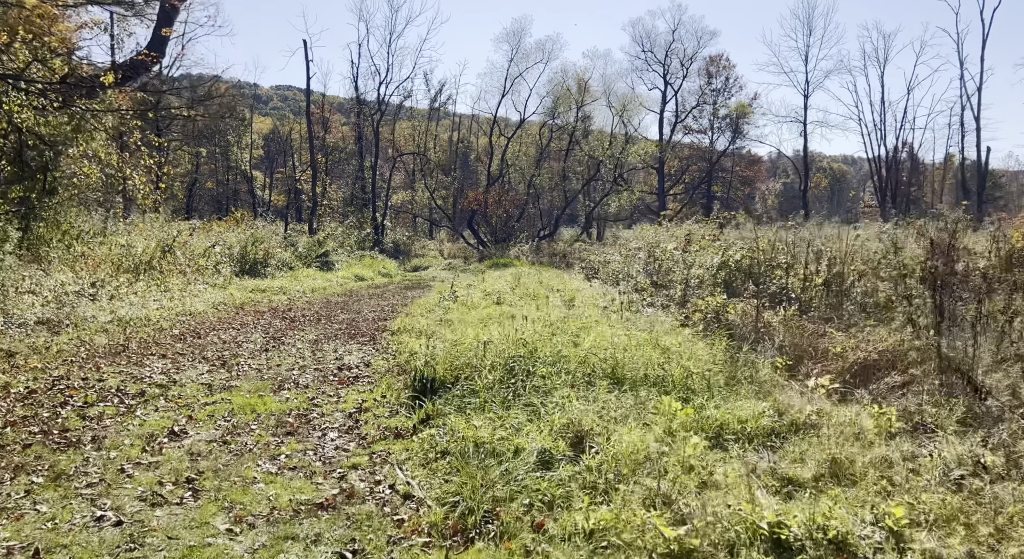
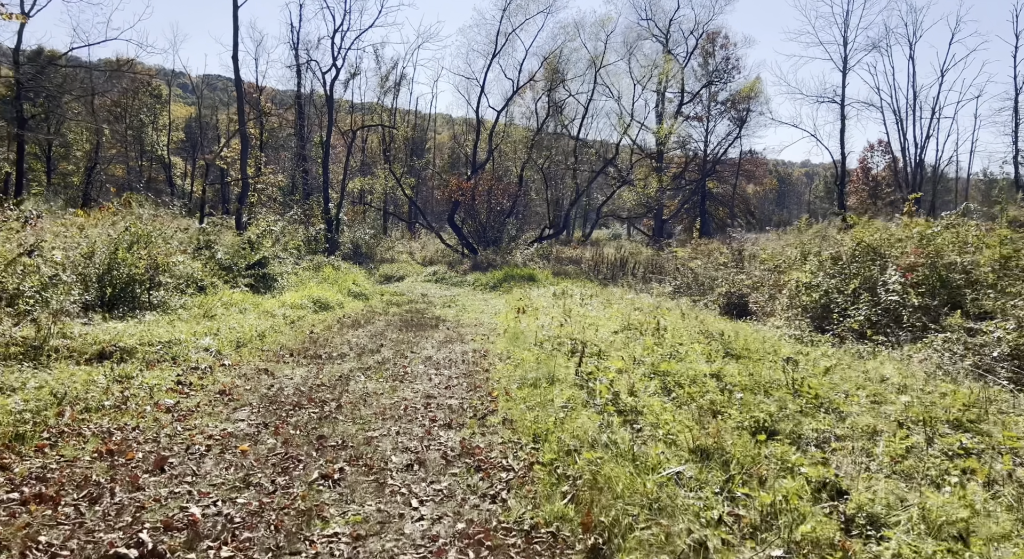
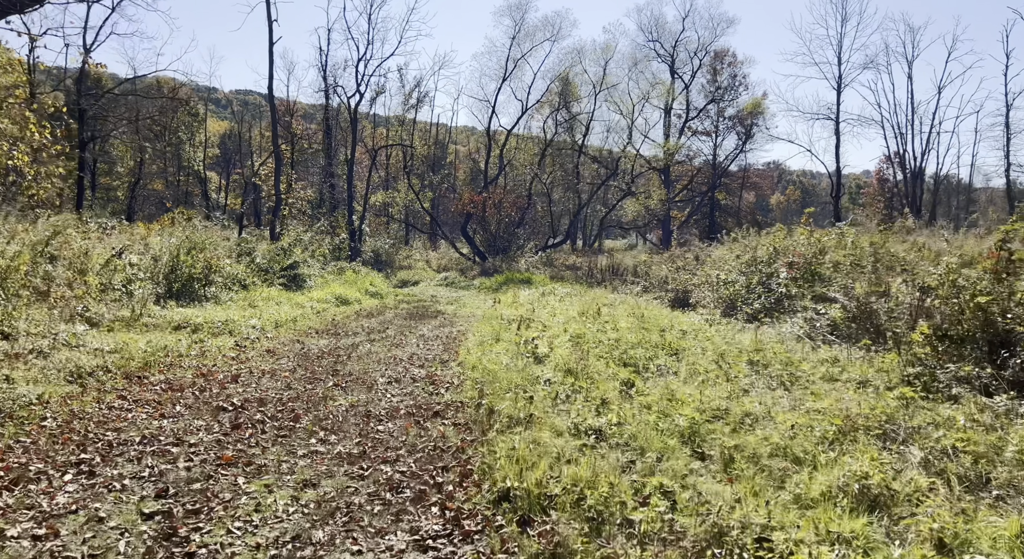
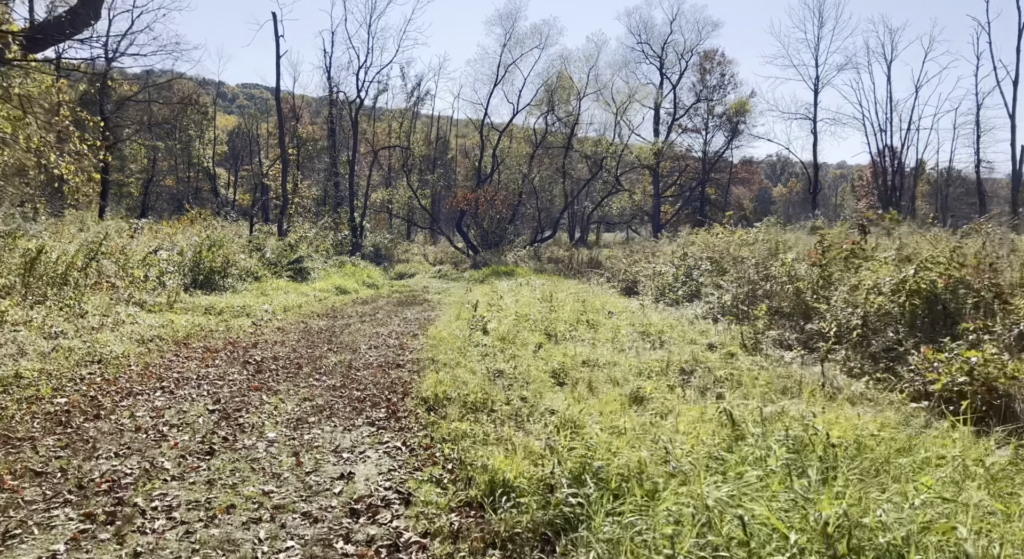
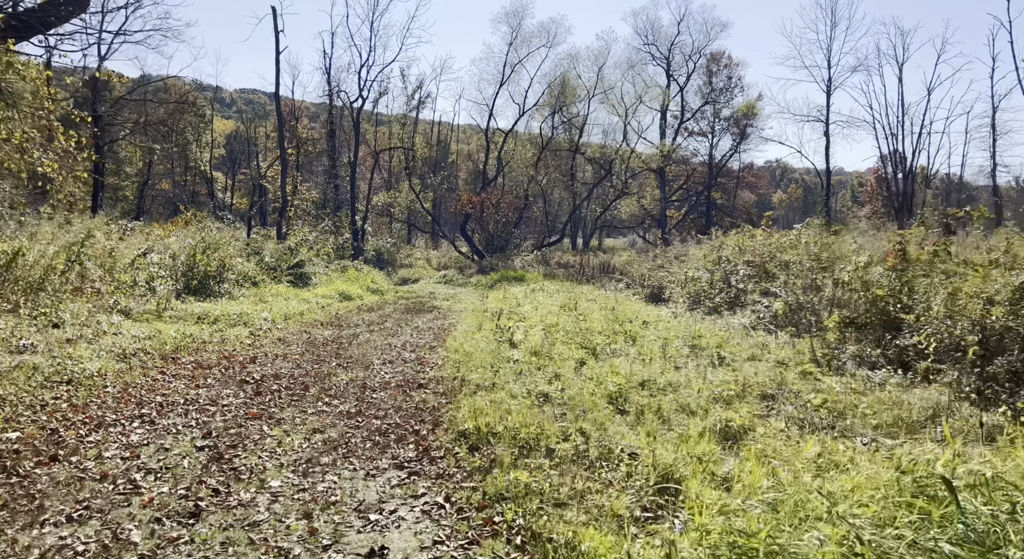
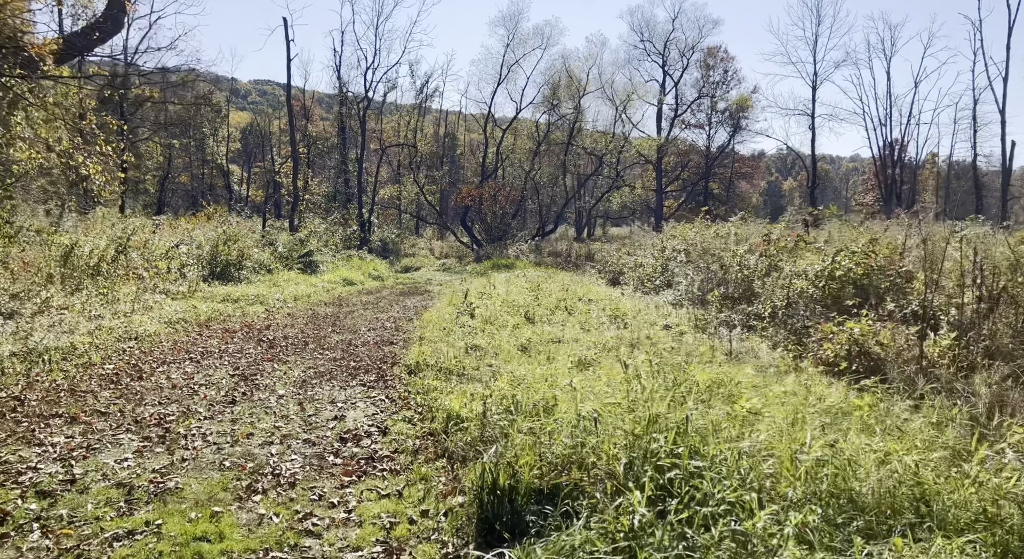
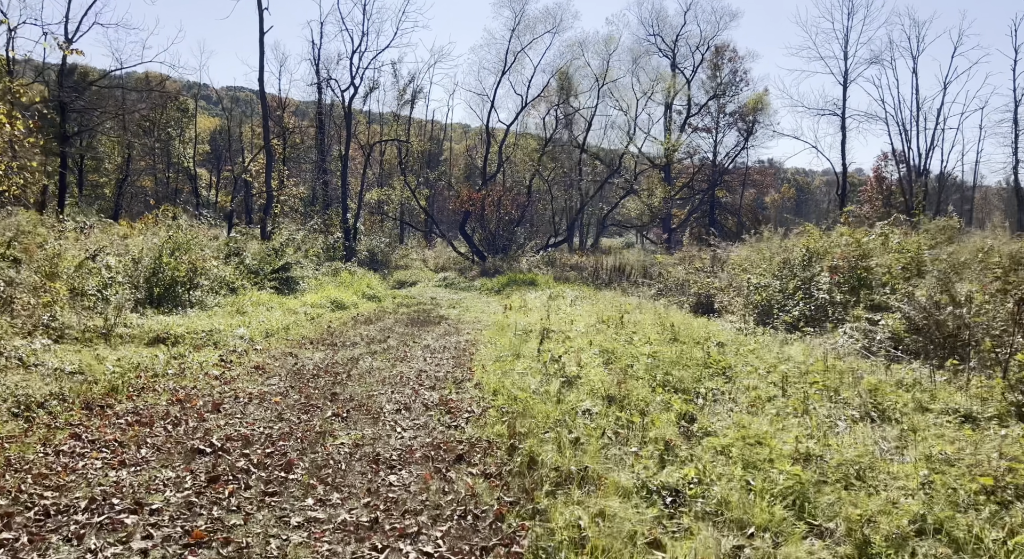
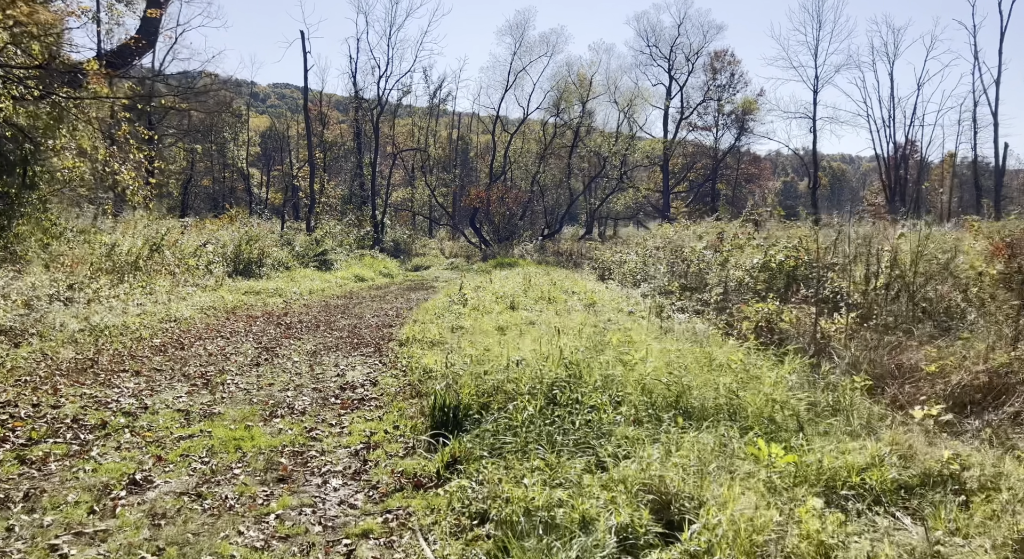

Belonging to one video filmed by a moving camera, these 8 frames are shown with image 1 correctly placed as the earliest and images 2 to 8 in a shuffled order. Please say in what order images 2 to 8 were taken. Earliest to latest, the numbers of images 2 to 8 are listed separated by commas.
8, 6, 4, 5, 3, 7, 2
